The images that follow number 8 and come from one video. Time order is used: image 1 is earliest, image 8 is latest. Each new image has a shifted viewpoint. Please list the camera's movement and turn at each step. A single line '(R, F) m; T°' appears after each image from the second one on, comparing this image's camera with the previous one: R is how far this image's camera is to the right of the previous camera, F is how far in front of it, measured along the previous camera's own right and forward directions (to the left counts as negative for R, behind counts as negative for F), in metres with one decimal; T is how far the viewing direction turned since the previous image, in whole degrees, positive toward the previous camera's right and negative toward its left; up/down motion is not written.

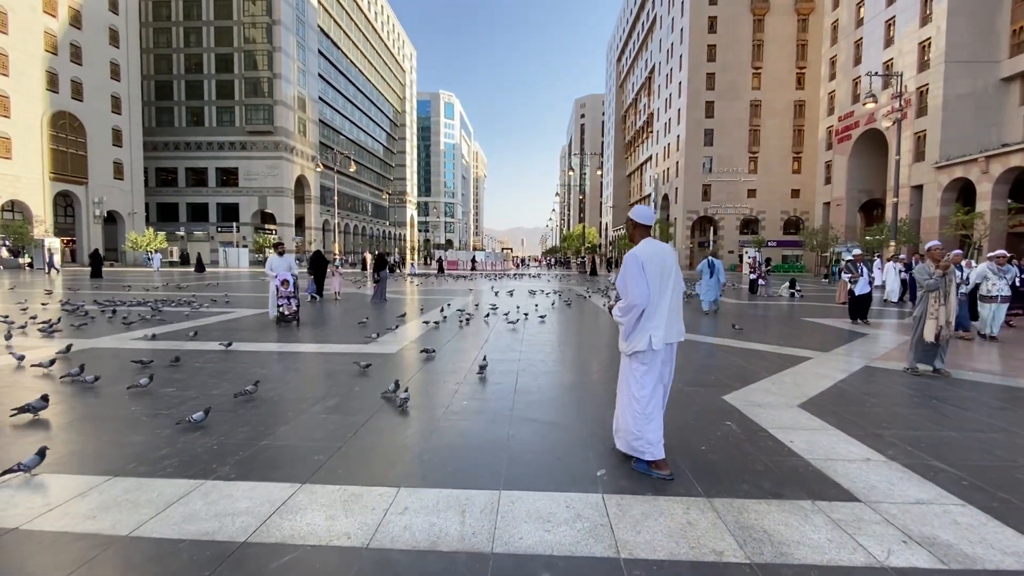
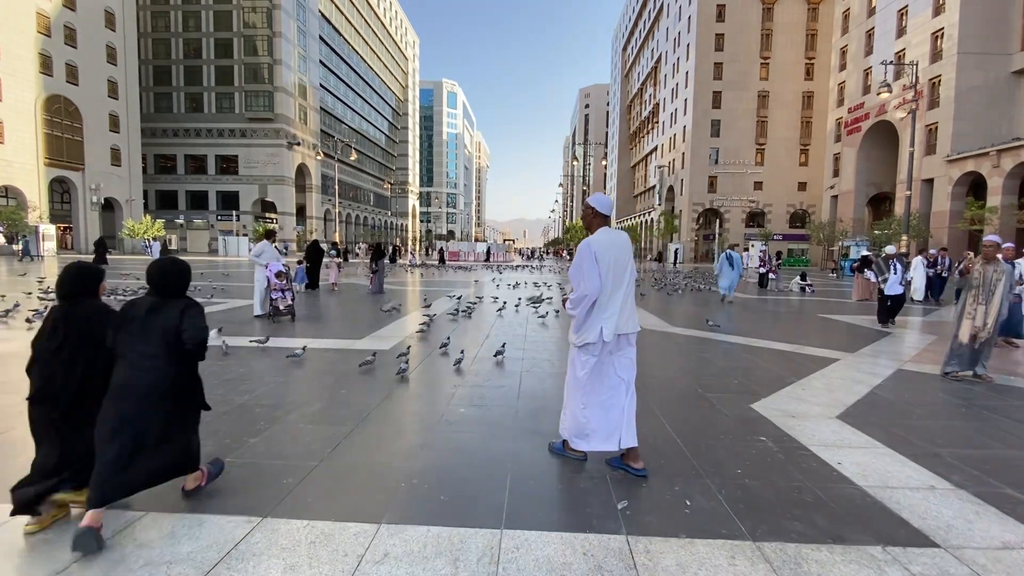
(0.0, +0.6) m; 0°
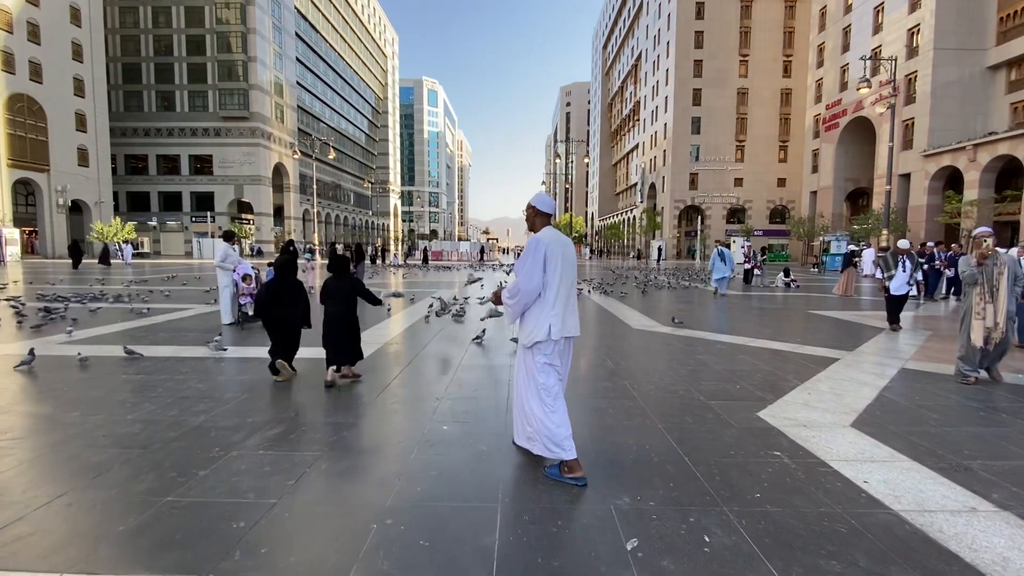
(0.0, +0.4) m; +2°
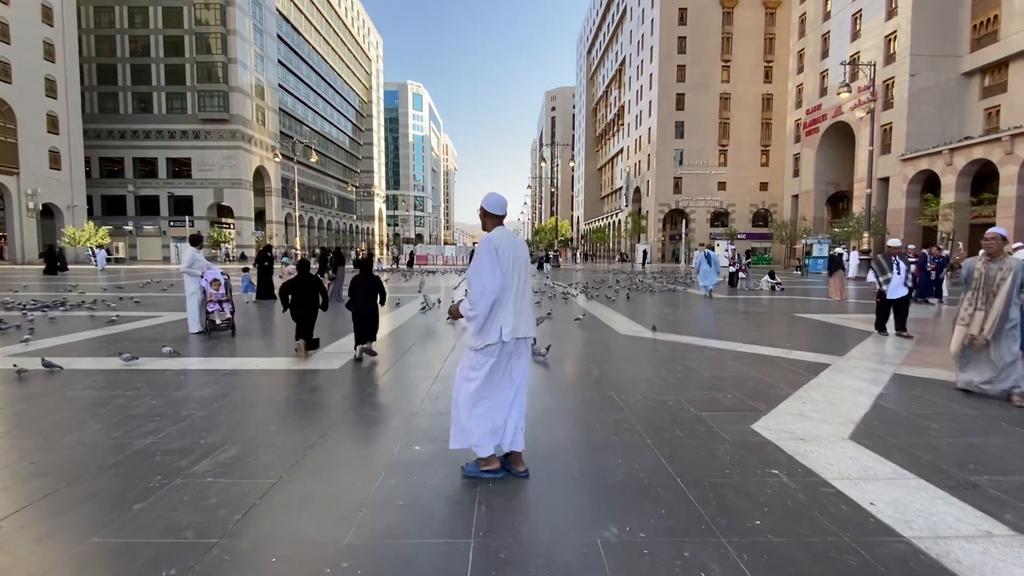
(+0.1, +0.3) m; +2°
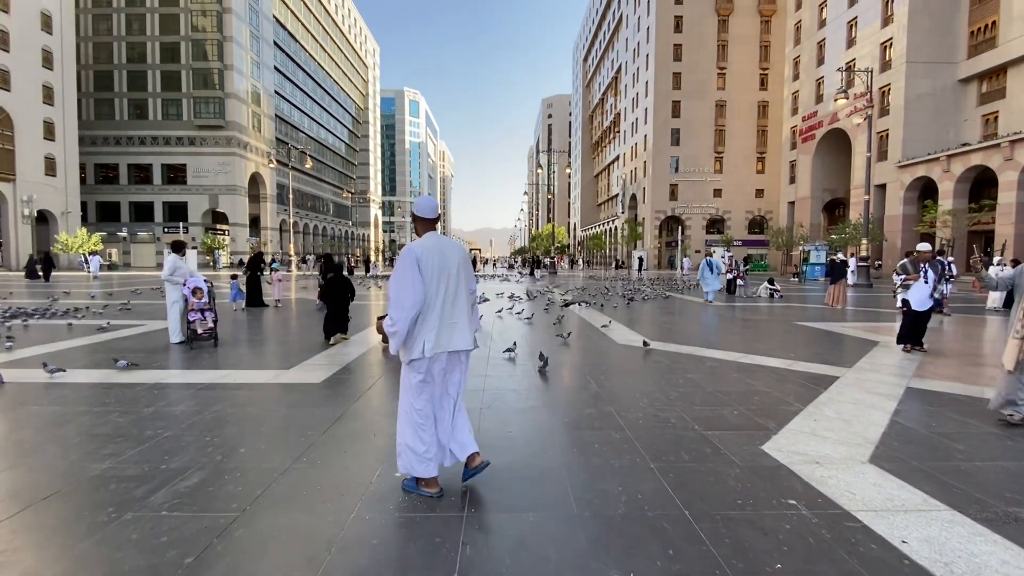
(0.0, +0.3) m; 0°
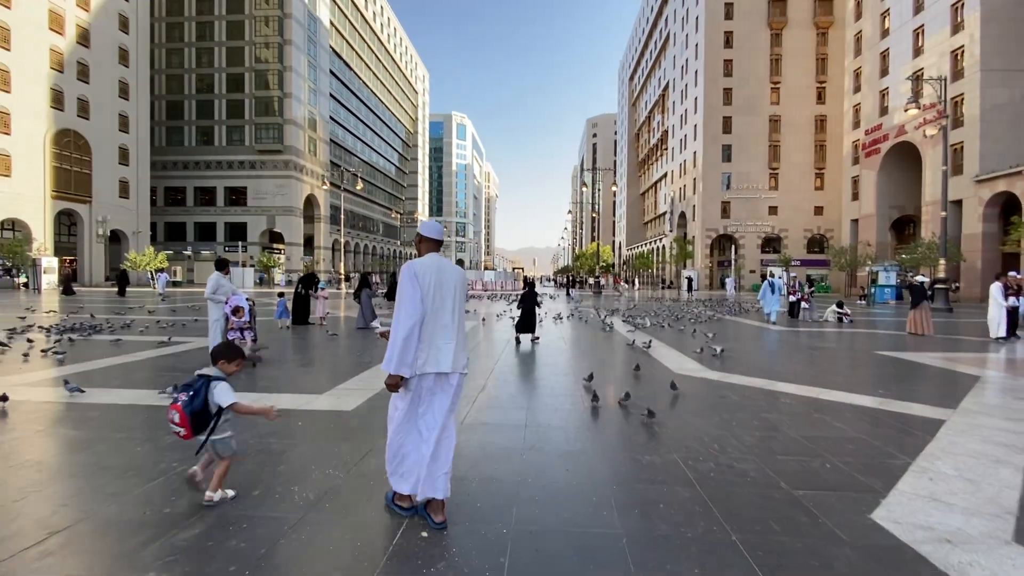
(0.0, +0.5) m; -5°
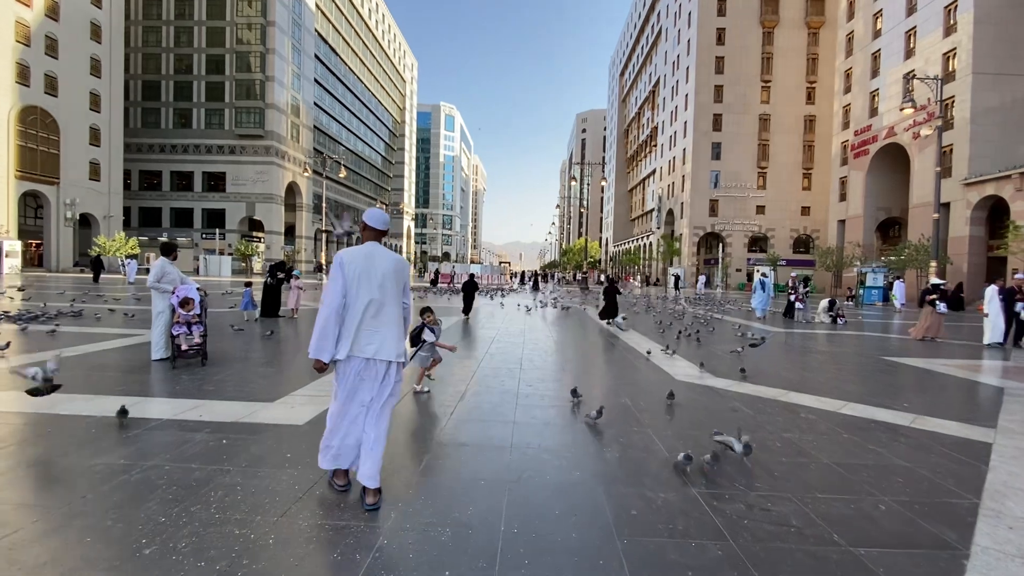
(0.0, +0.8) m; +2°
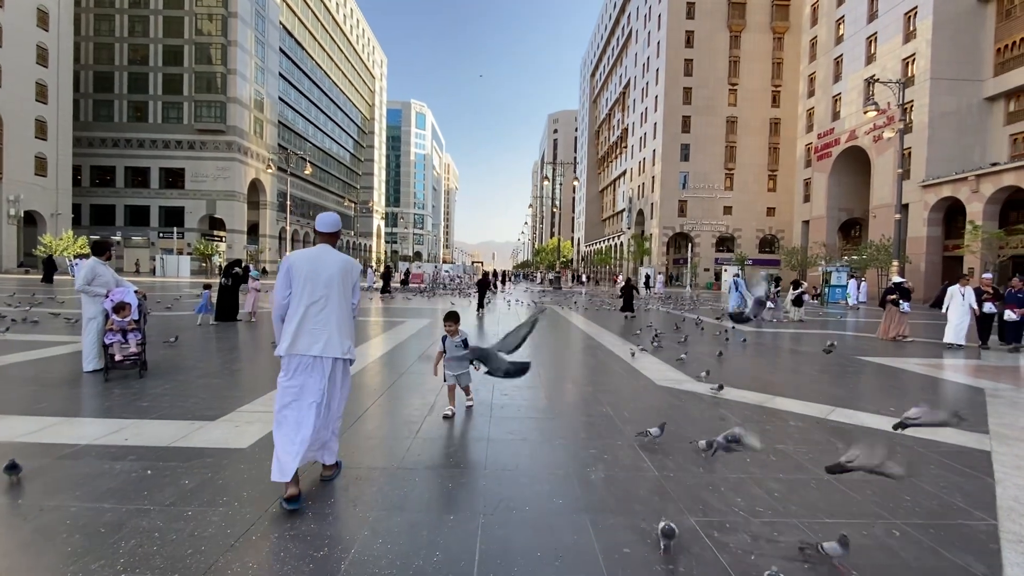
(0.0, +0.4) m; +3°
